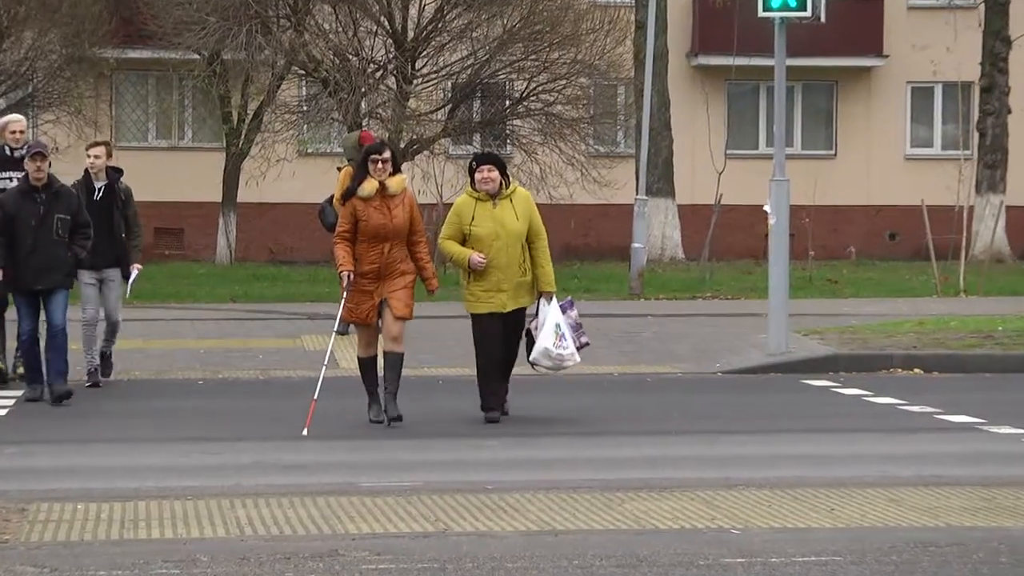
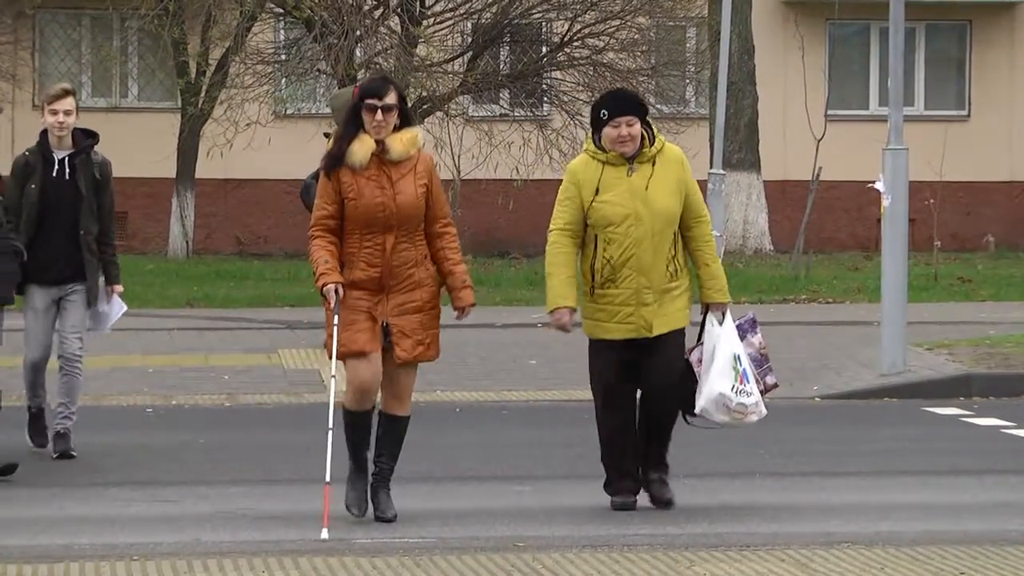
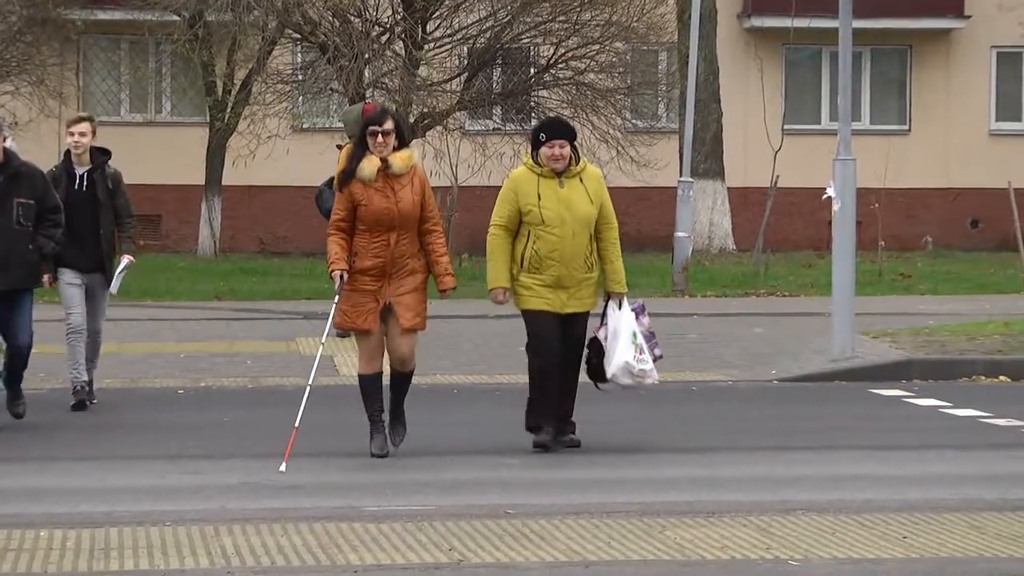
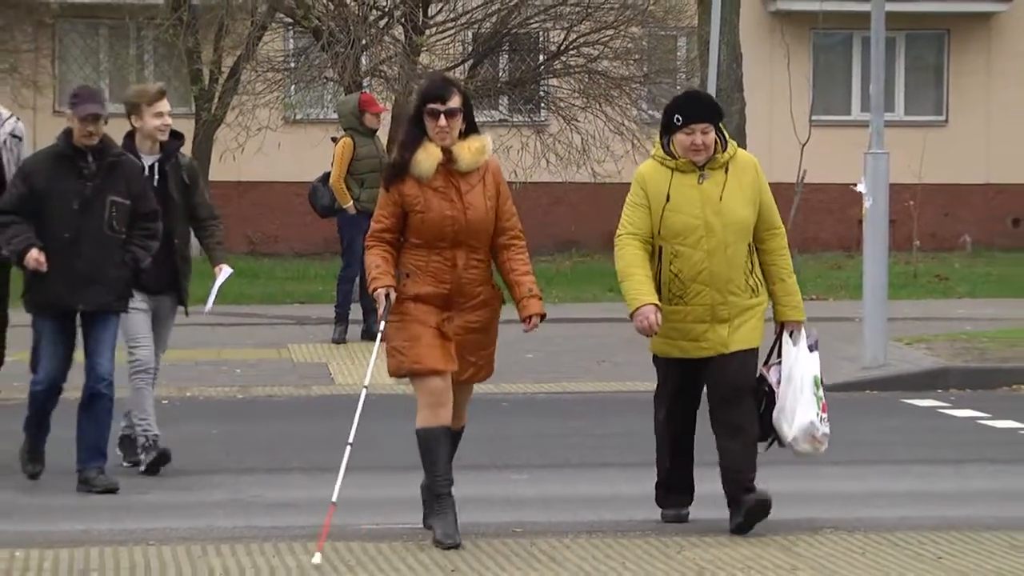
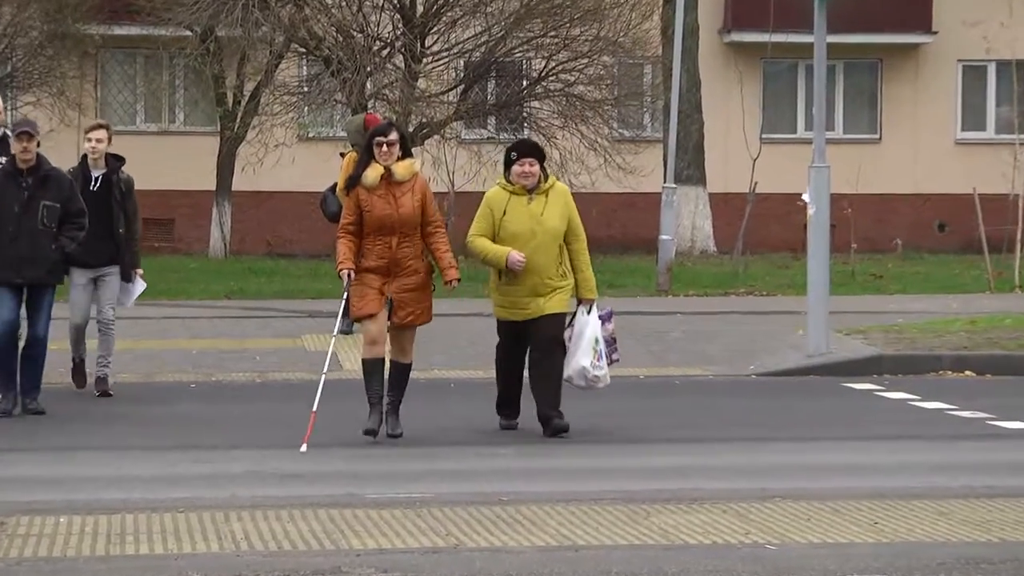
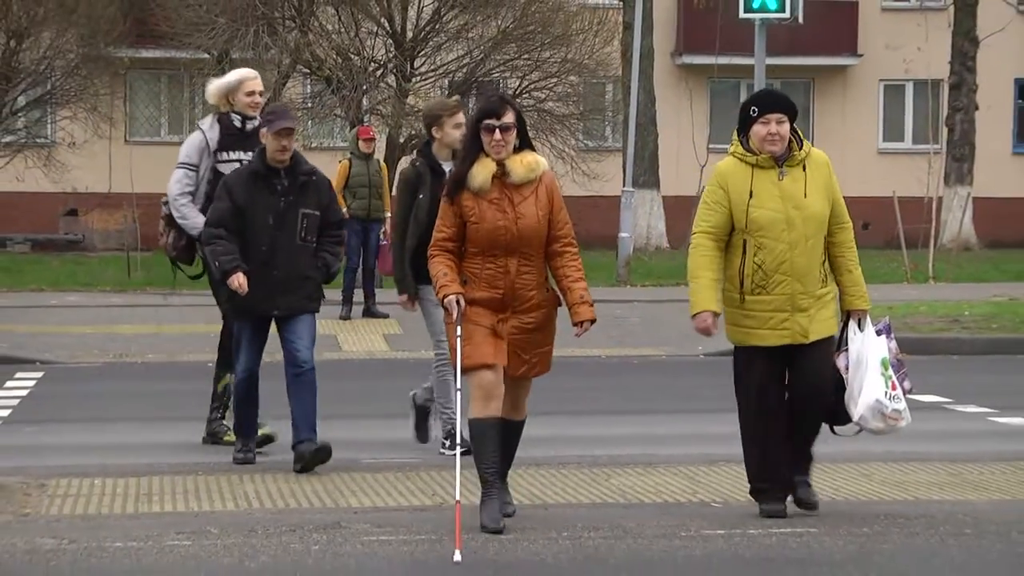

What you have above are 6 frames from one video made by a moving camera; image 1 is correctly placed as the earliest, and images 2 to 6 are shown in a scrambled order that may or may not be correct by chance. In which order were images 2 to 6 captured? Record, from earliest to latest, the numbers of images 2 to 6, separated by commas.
5, 3, 2, 4, 6
